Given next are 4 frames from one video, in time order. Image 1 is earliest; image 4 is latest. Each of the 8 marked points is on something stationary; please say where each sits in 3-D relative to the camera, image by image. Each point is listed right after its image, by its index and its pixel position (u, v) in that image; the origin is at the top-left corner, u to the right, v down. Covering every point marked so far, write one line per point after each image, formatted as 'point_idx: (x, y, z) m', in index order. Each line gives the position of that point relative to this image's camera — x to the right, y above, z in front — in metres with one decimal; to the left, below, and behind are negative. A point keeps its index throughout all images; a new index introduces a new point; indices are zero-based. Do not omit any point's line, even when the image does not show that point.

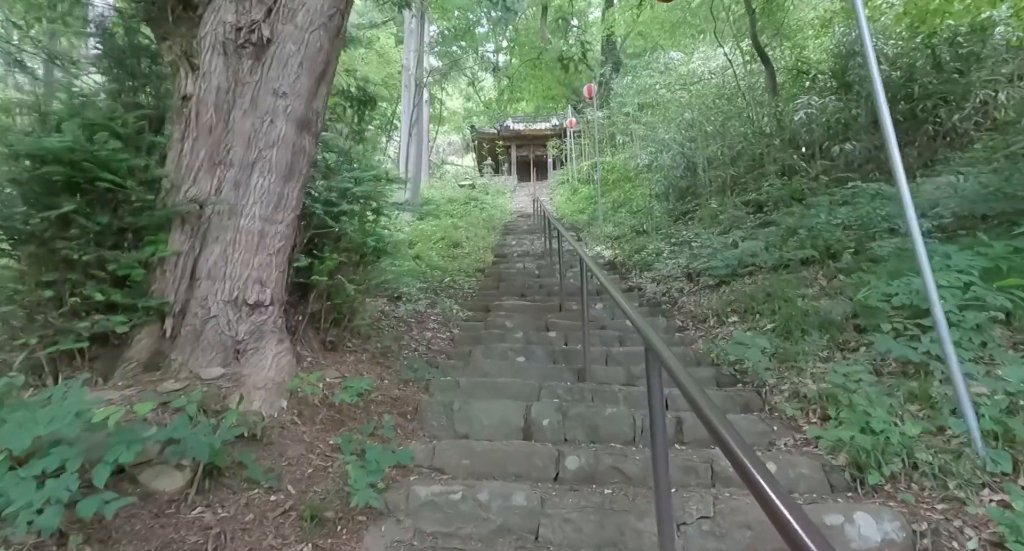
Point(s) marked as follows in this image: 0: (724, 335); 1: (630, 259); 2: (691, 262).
0: (+1.3, -0.4, +3.4) m
1: (+1.4, +0.2, +6.5) m
2: (+1.6, +0.1, +5.1) m
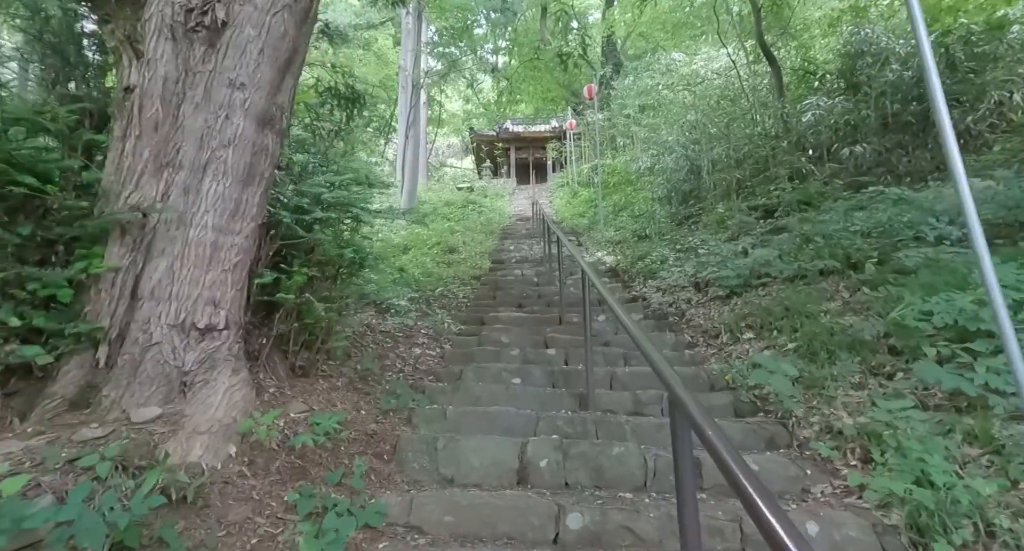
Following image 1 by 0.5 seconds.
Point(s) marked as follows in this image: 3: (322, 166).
0: (+1.3, -0.4, +3.1) m
1: (+1.3, +0.1, +6.2) m
2: (+1.6, 0.0, +4.8) m
3: (-0.9, +0.5, +2.6) m
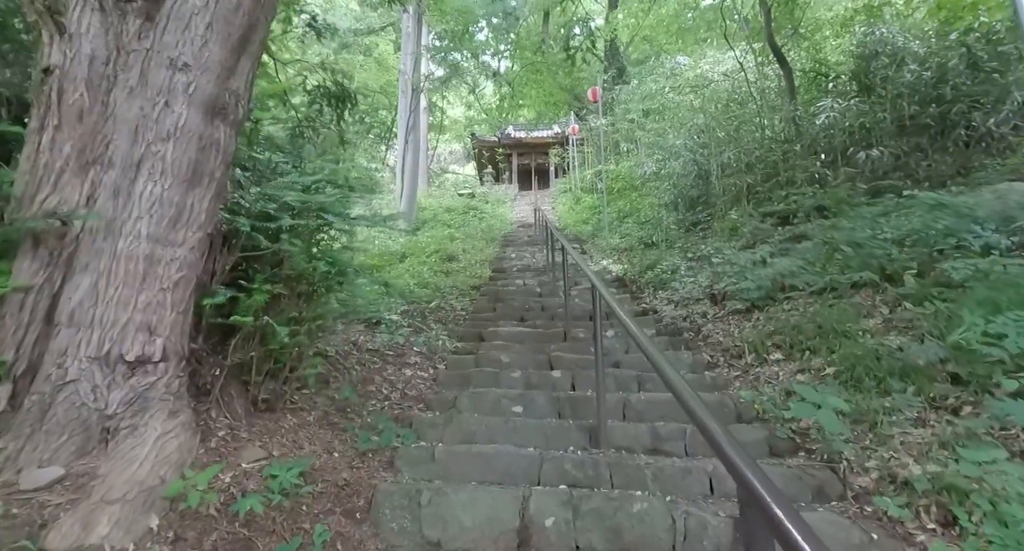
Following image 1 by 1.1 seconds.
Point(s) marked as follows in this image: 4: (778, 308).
0: (+1.3, -0.5, +2.7) m
1: (+1.4, 0.0, +5.9) m
2: (+1.6, -0.1, +4.5) m
3: (-0.9, +0.4, +2.3) m
4: (+1.7, -0.2, +3.5) m
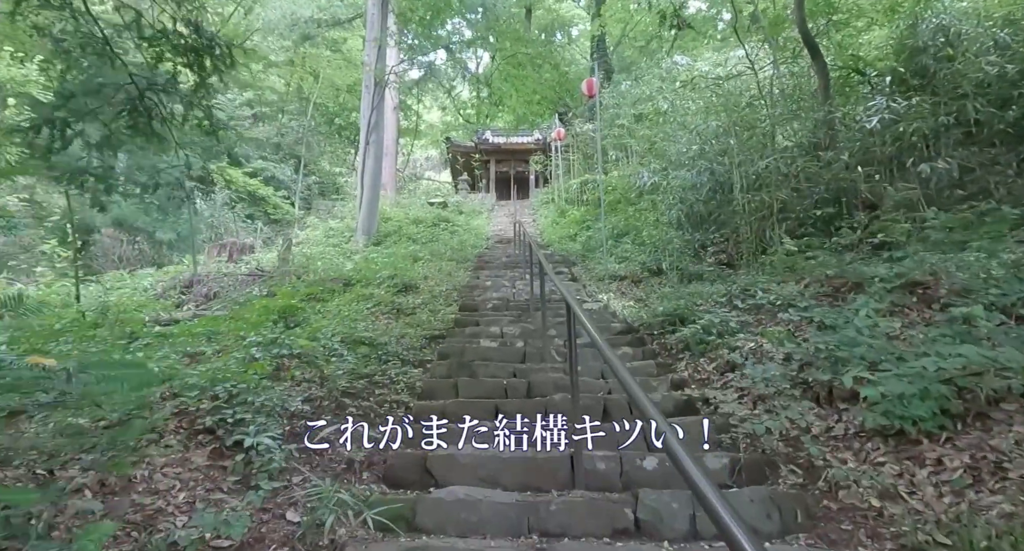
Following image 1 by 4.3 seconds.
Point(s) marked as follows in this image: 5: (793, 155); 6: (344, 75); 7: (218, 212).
0: (+1.2, -0.8, +1.1) m
1: (+1.2, -0.4, +4.2) m
2: (+1.5, -0.4, +2.8) m
3: (-0.9, +0.1, +0.5) m
4: (+1.6, -0.6, +1.8) m
5: (+2.7, +1.2, +5.4) m
6: (-3.6, +4.3, +11.9) m
7: (-5.5, +1.2, +10.5) m
